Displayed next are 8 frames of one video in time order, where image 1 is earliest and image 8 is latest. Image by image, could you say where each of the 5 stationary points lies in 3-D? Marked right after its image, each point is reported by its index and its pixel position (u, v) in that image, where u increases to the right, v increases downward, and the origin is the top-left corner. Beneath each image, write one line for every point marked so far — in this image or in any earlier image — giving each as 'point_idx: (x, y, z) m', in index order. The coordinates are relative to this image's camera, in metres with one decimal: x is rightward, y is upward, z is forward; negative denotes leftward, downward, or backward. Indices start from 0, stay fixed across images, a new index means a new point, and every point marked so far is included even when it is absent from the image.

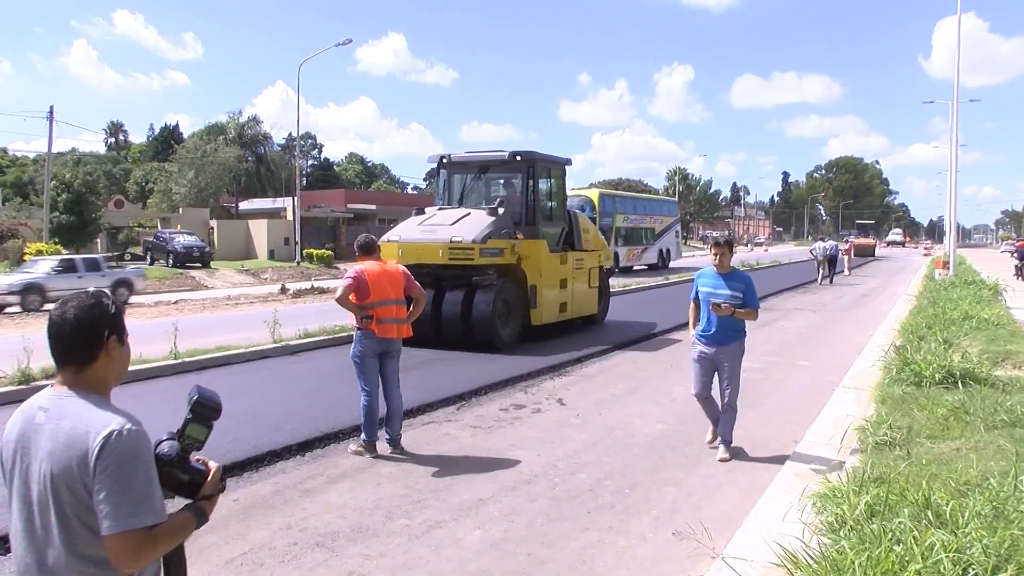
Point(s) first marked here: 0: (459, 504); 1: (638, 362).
0: (-0.8, -3.2, +8.5) m
1: (+3.0, -1.8, +13.4) m
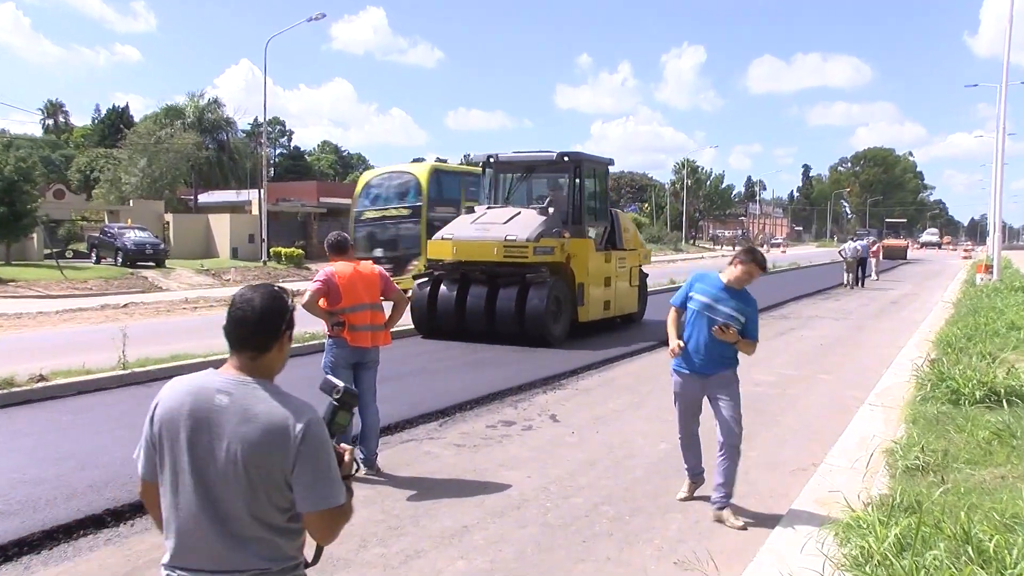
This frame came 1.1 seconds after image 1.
0: (-1.0, -3.2, +7.4) m
1: (+2.8, -1.8, +12.3) m
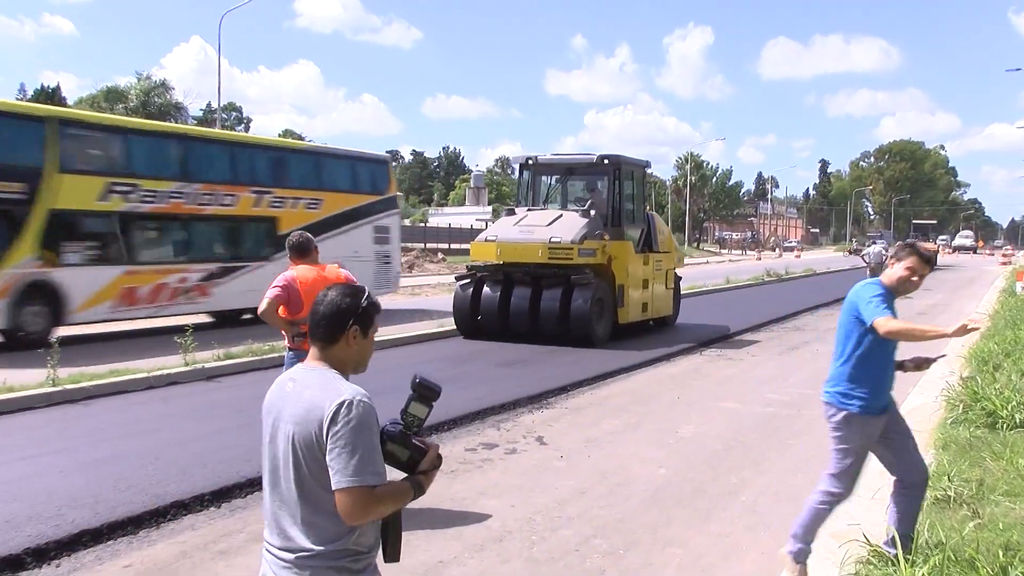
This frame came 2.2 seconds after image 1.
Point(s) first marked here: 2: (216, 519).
0: (-1.2, -3.3, +6.5) m
1: (+2.6, -2.0, +11.4) m
2: (-3.6, -2.8, +6.9) m
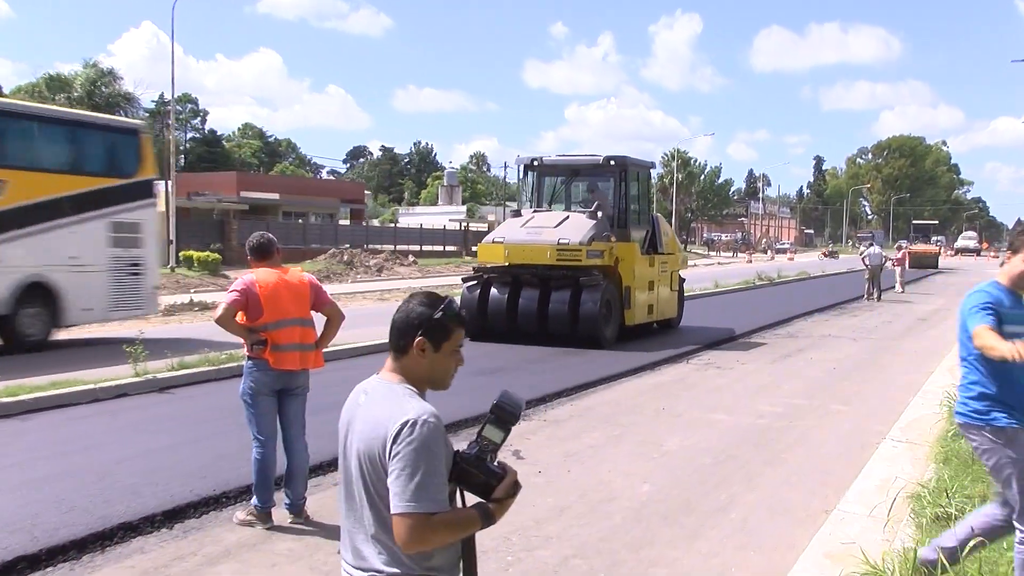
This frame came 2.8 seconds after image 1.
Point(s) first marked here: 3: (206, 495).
0: (-1.5, -3.4, +6.0) m
1: (+2.2, -2.0, +10.9) m
2: (-3.9, -2.9, +6.4) m
3: (-3.9, -2.7, +7.2) m
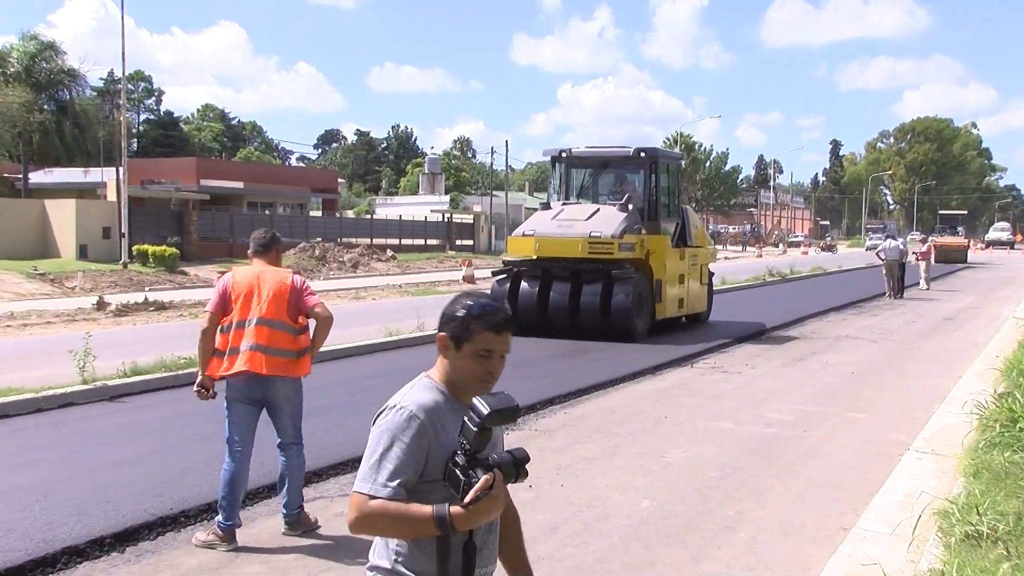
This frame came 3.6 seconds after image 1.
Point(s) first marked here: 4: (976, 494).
0: (-1.7, -3.3, +5.3) m
1: (+2.1, -2.0, +10.2) m
2: (-4.1, -2.9, +5.7) m
3: (-4.1, -2.6, +6.6) m
4: (+5.4, -2.4, +6.5) m
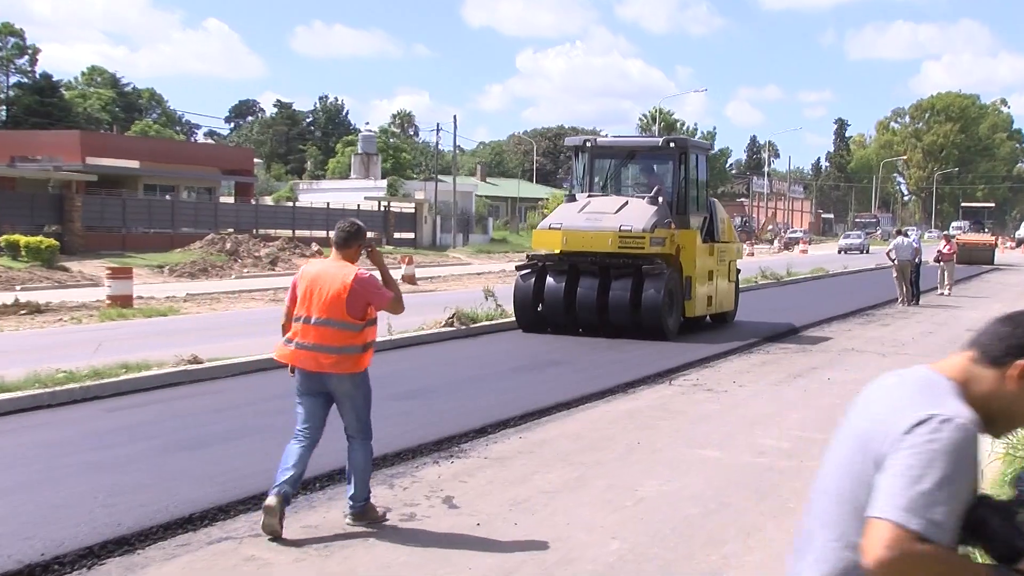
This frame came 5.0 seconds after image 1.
0: (-2.2, -3.4, +4.2) m
1: (+1.4, -2.0, +9.2) m
2: (-4.6, -2.9, +4.6) m
3: (-4.6, -2.6, +5.4) m
4: (+4.8, -2.5, +5.5) m
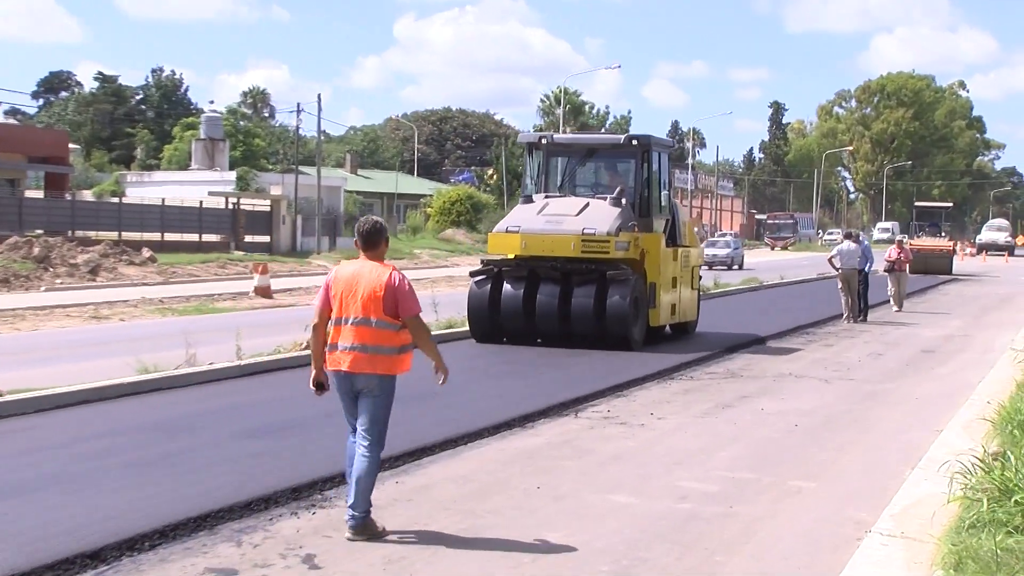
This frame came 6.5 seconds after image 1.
0: (-3.3, -3.5, +3.1) m
1: (+0.2, -2.1, +8.2) m
2: (-5.7, -3.0, +3.4) m
3: (-5.7, -2.8, +4.2) m
4: (+3.7, -2.6, +4.6) m
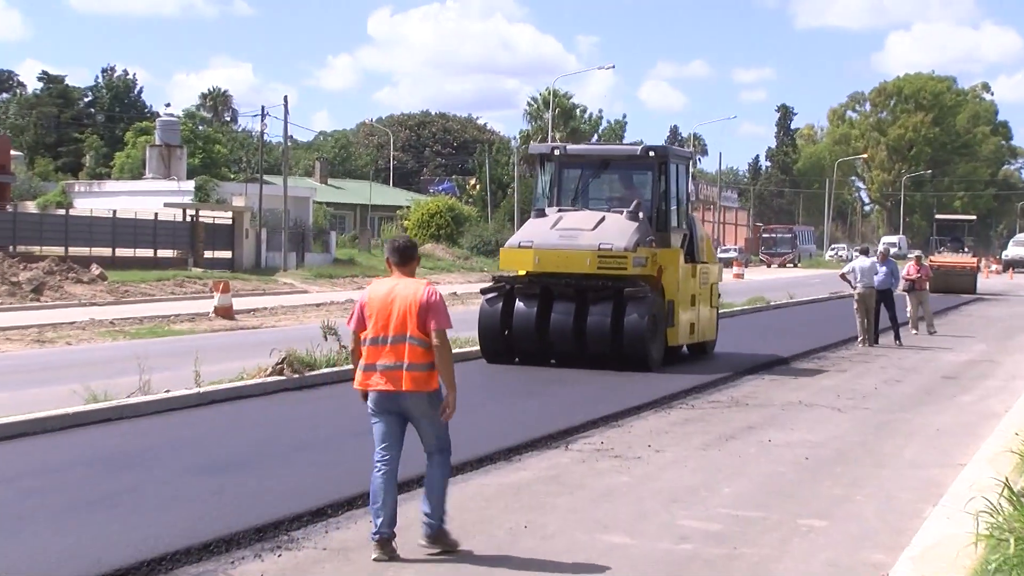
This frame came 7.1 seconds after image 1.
0: (-3.4, -3.7, +2.7) m
1: (+0.1, -2.3, +7.8) m
2: (-5.8, -3.2, +3.0) m
3: (-5.8, -2.9, +3.8) m
4: (+3.6, -2.8, +4.2) m
